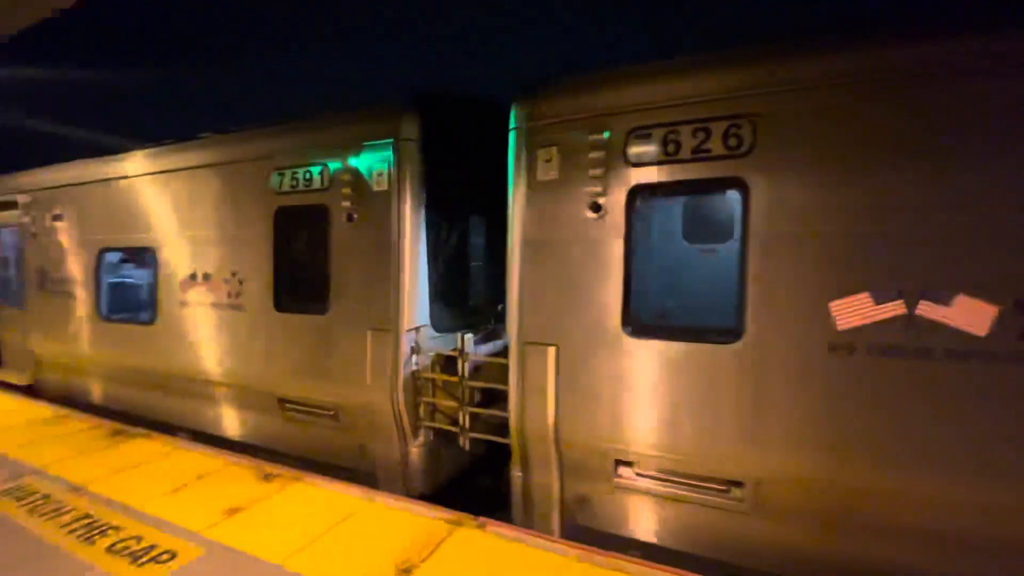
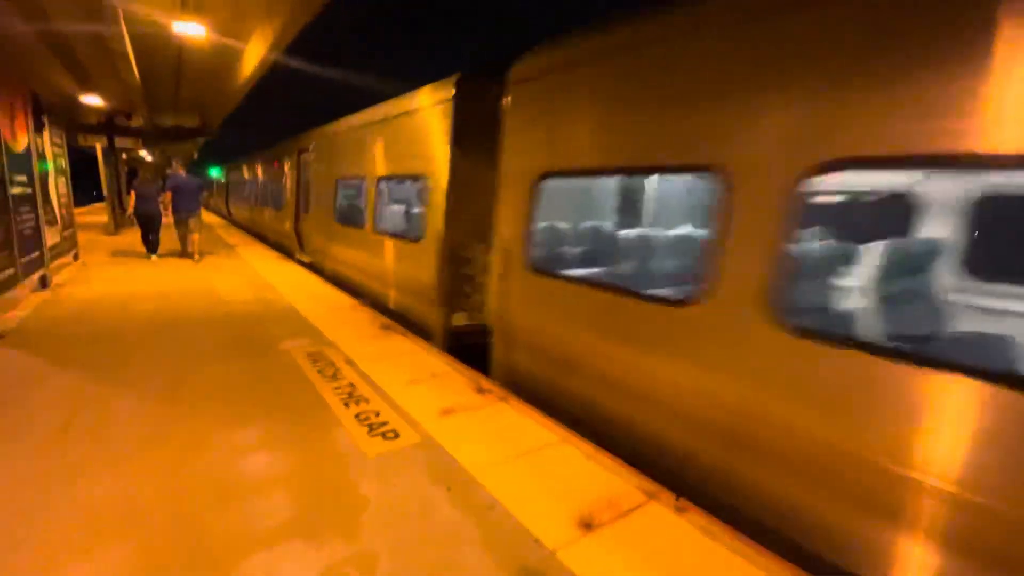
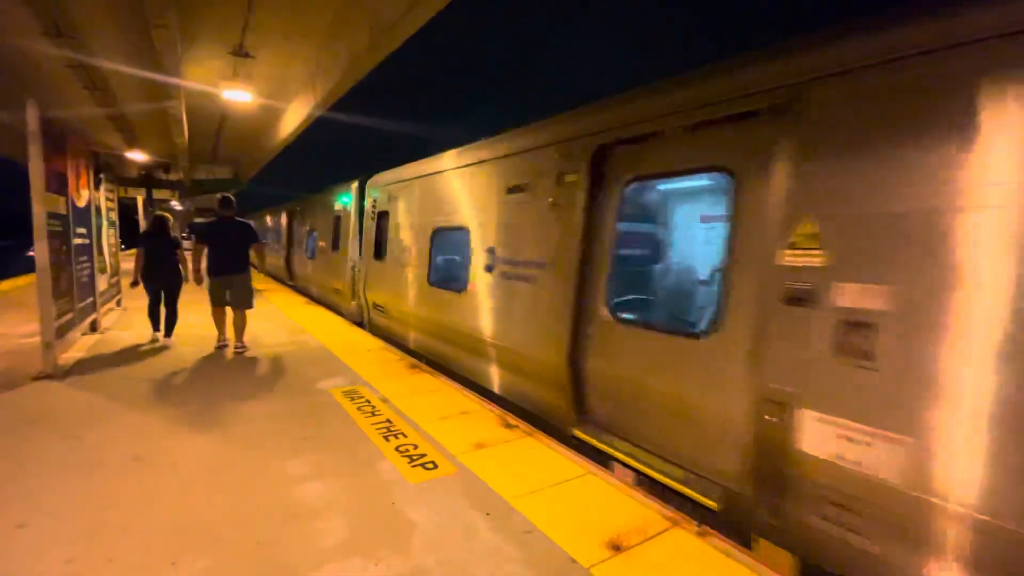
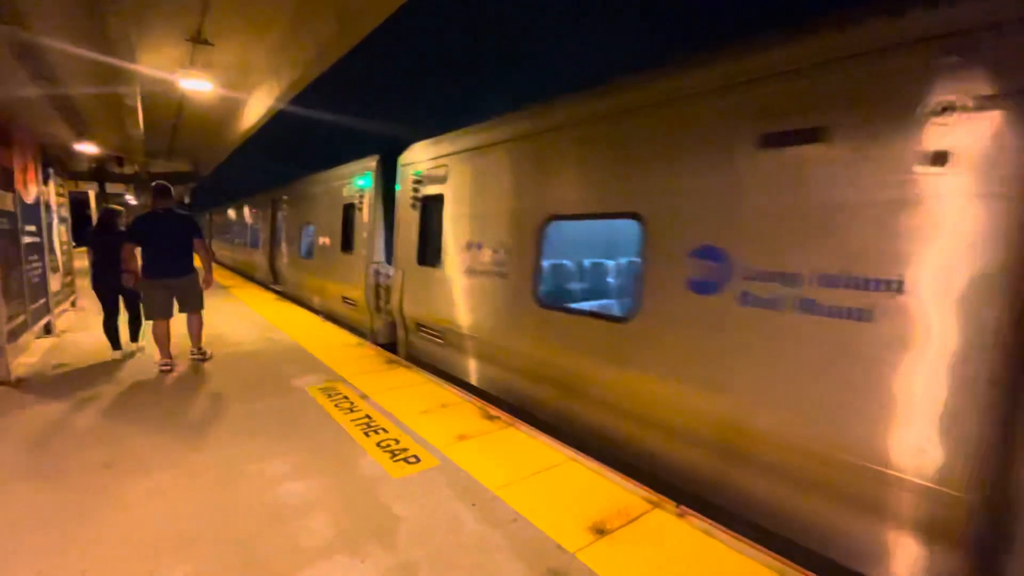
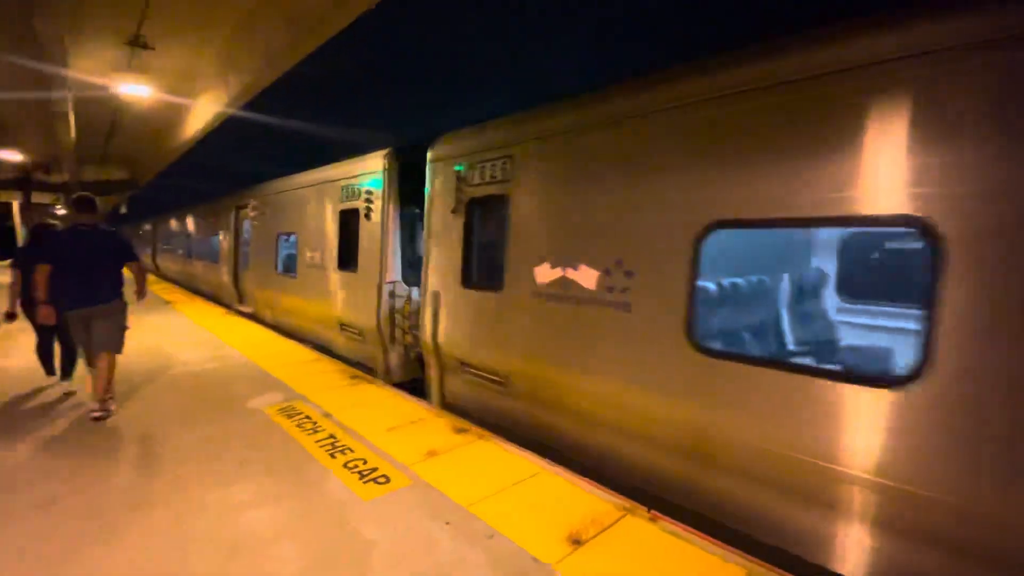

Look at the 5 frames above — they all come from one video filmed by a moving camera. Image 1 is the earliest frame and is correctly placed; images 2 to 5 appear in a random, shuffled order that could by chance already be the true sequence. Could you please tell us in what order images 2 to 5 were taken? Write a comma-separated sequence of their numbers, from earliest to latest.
5, 4, 3, 2
